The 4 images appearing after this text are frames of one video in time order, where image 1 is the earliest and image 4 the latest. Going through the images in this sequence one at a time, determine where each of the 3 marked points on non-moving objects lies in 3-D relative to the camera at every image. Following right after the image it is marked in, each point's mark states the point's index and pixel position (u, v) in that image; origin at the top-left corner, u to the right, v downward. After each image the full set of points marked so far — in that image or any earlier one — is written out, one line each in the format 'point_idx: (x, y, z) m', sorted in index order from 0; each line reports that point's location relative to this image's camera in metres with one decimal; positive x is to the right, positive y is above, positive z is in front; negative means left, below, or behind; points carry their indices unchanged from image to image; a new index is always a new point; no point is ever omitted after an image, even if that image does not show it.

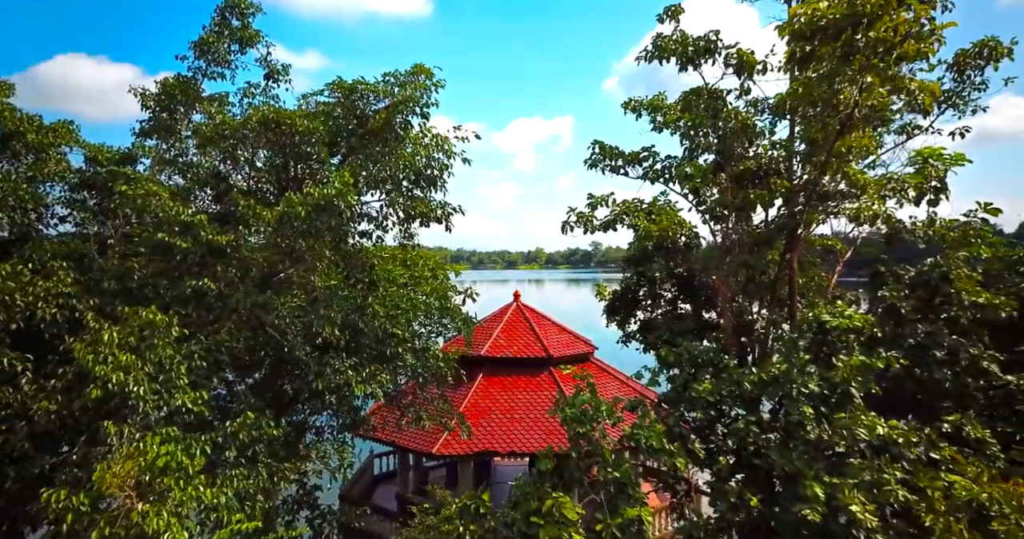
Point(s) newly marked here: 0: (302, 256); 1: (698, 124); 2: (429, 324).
0: (-1.8, +0.1, +6.0) m
1: (+1.8, +1.4, +6.9) m
2: (-0.9, -0.6, +7.9) m
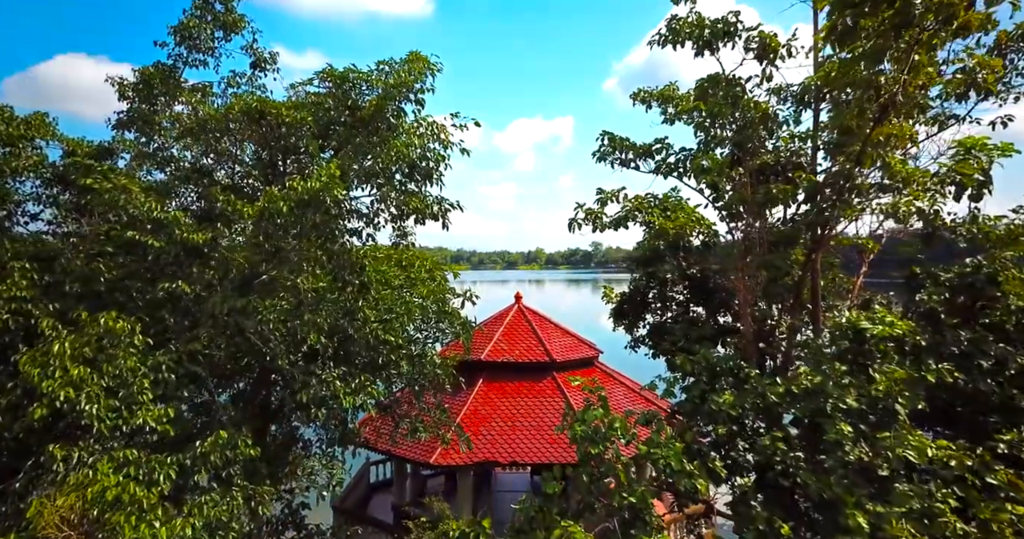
0: (-1.7, +0.1, +5.5) m
1: (+1.8, +1.4, +6.4) m
2: (-0.9, -0.6, +7.4) m
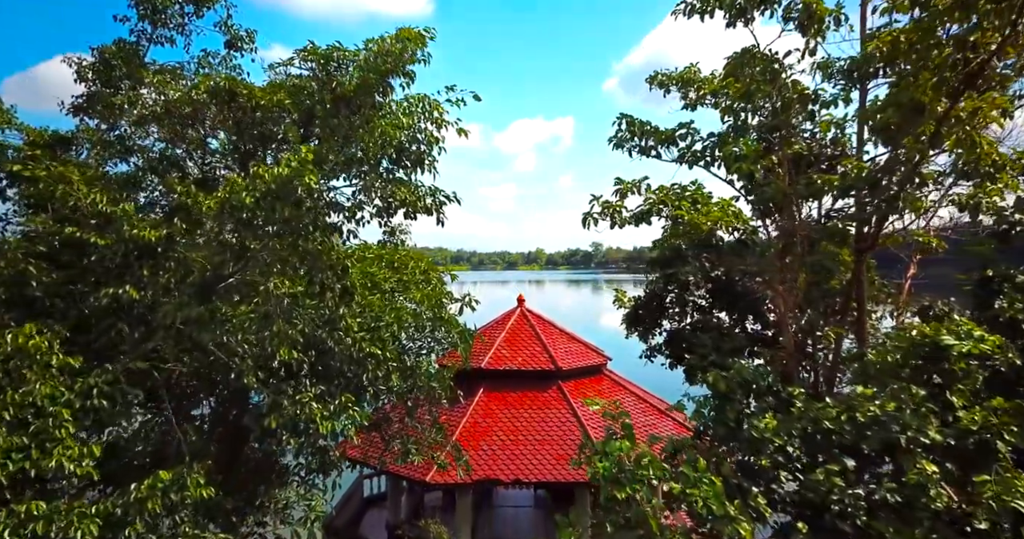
0: (-1.7, +0.1, +4.7) m
1: (+1.9, +1.4, +5.6) m
2: (-0.9, -0.6, +6.6) m
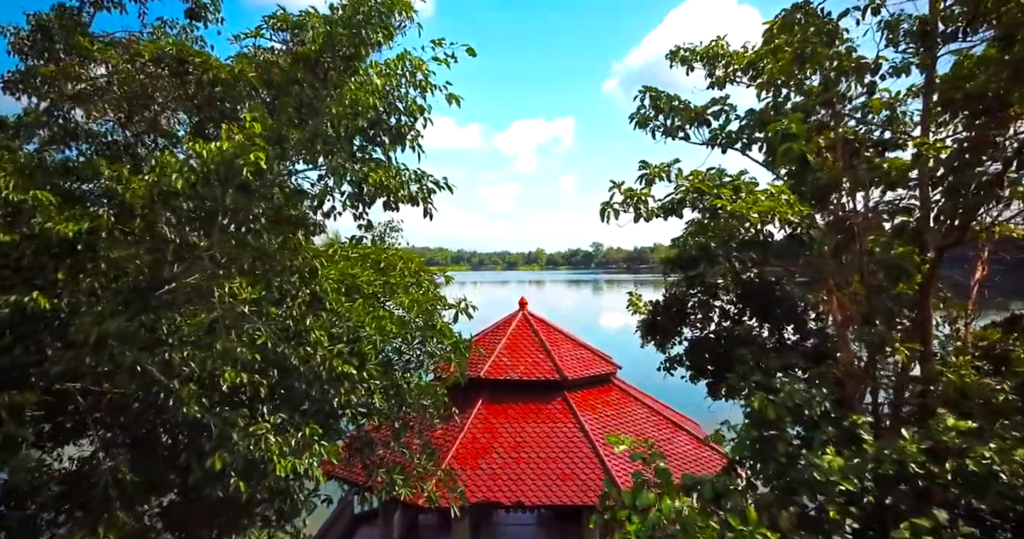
0: (-1.7, +0.1, +3.8) m
1: (+1.9, +1.4, +4.7) m
2: (-0.8, -0.6, +5.7) m
